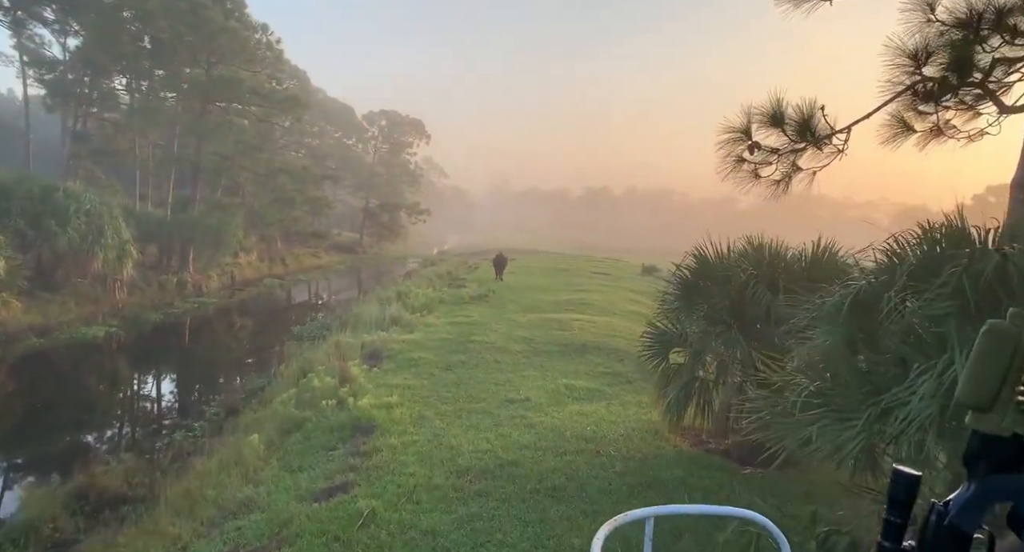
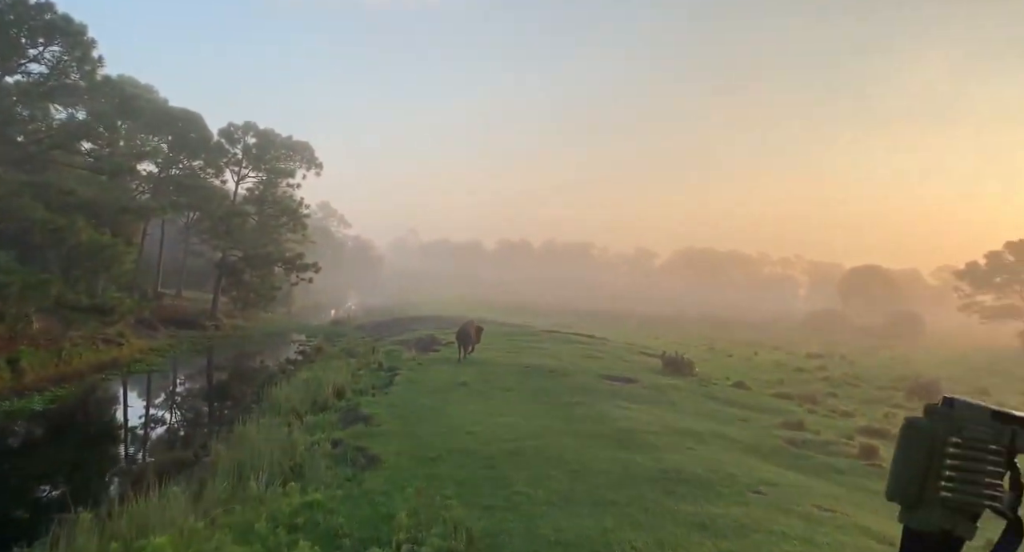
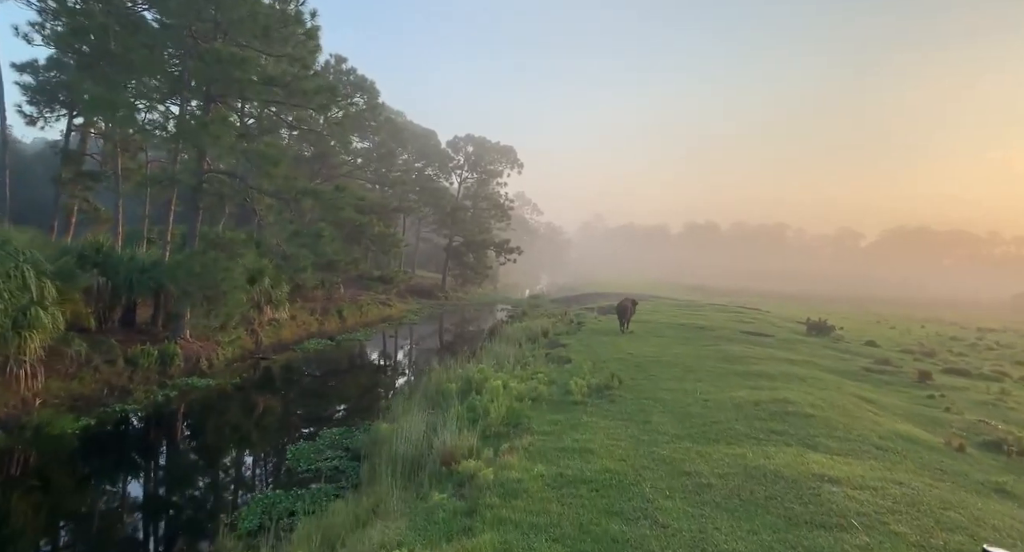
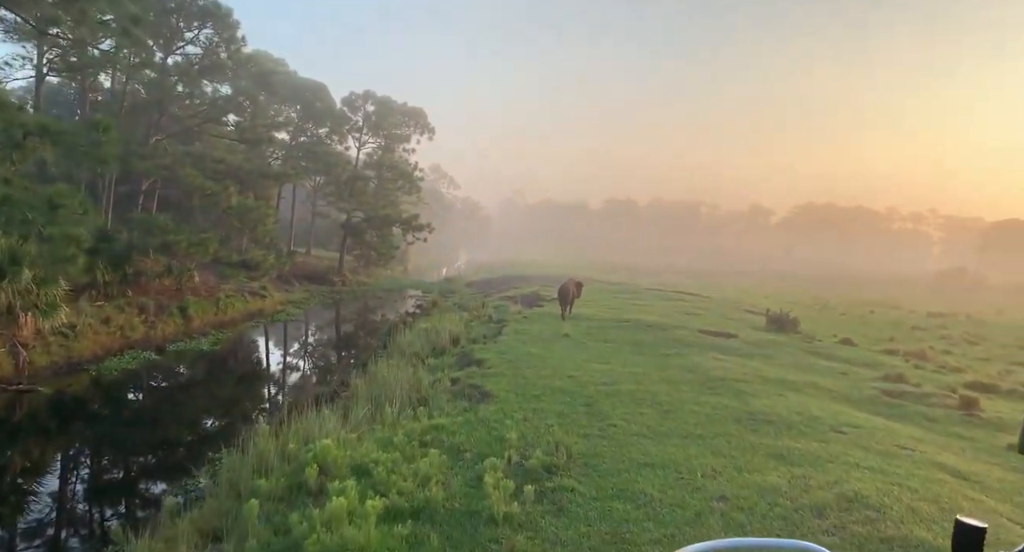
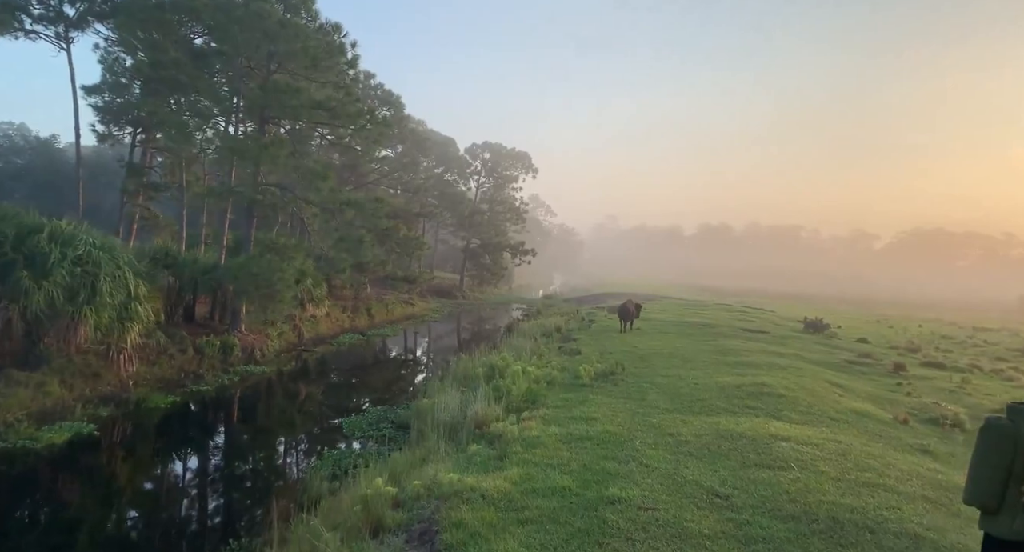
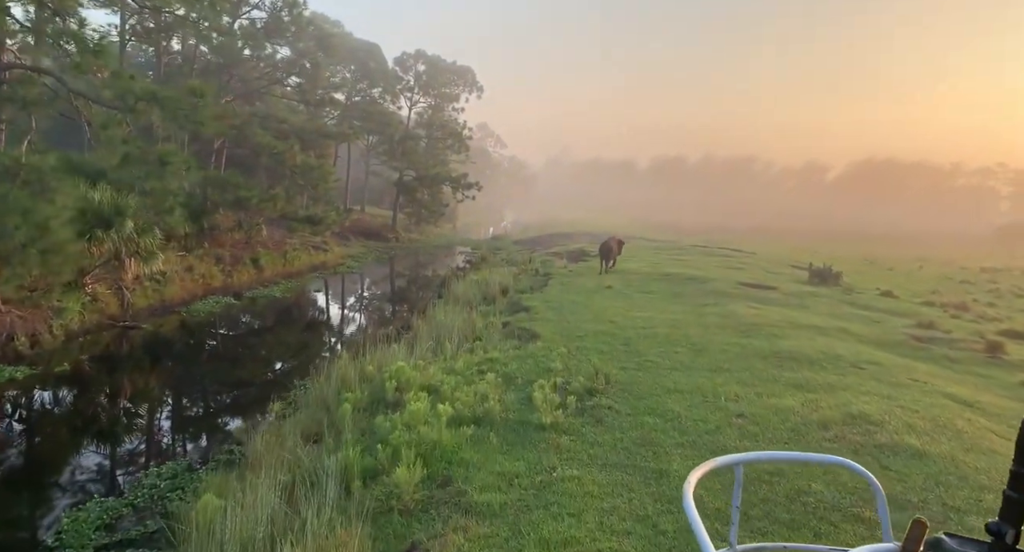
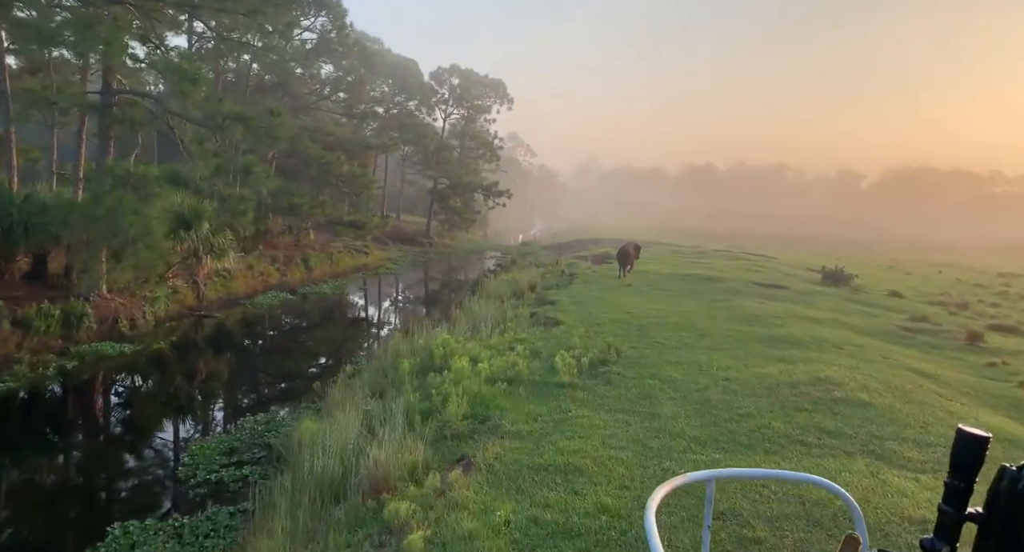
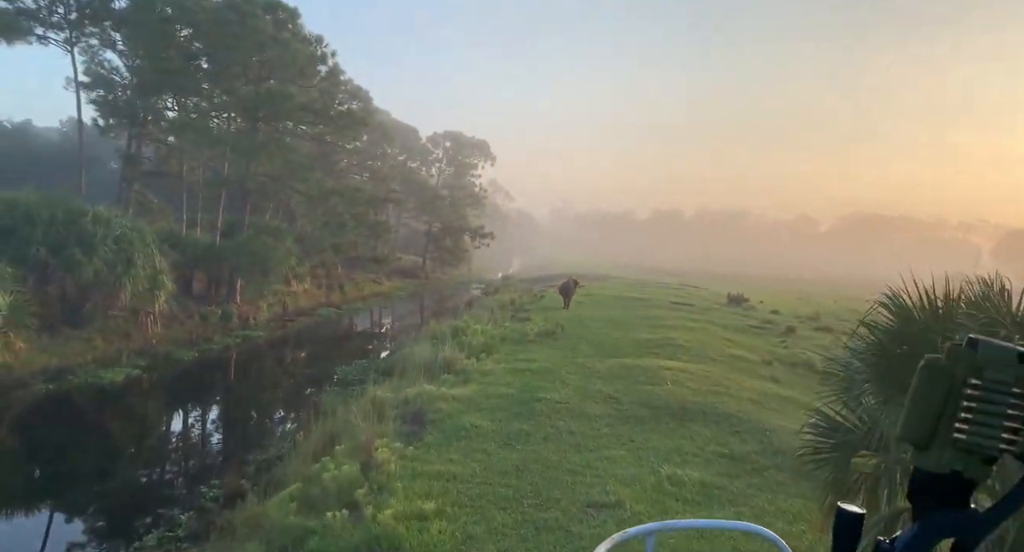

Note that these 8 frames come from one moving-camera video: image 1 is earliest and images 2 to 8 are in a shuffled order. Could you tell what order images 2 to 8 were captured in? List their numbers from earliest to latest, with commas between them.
8, 5, 3, 7, 6, 4, 2
